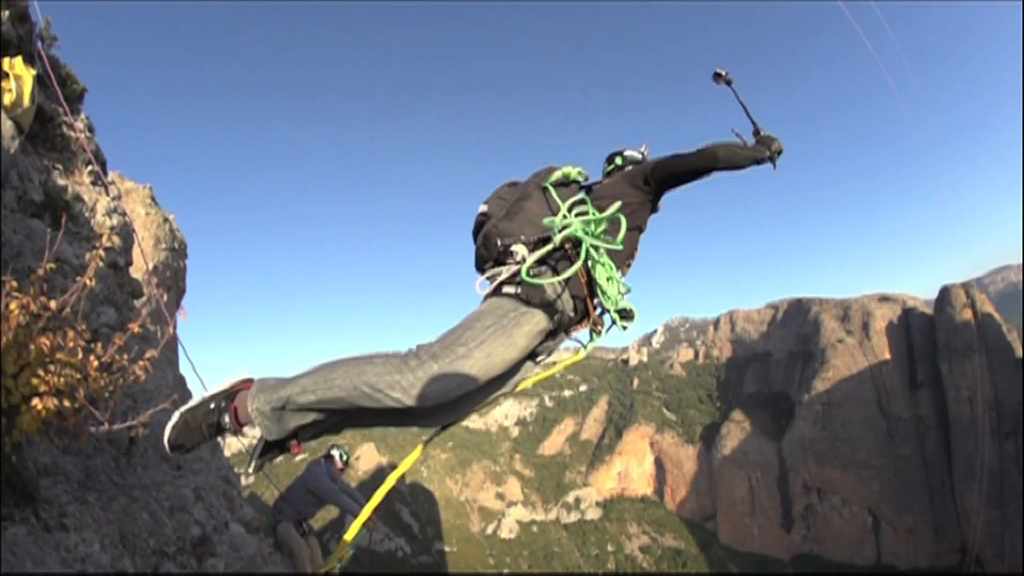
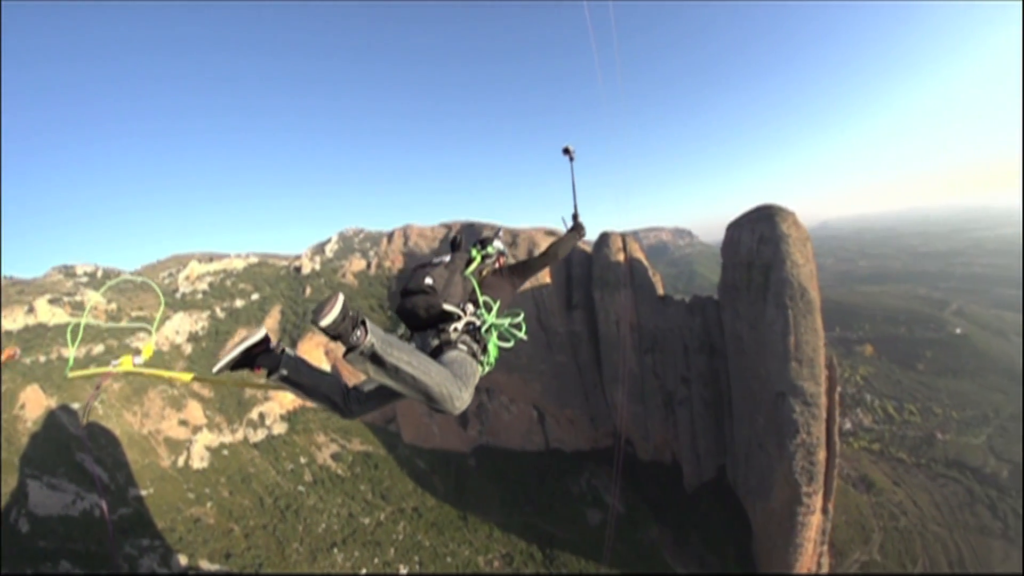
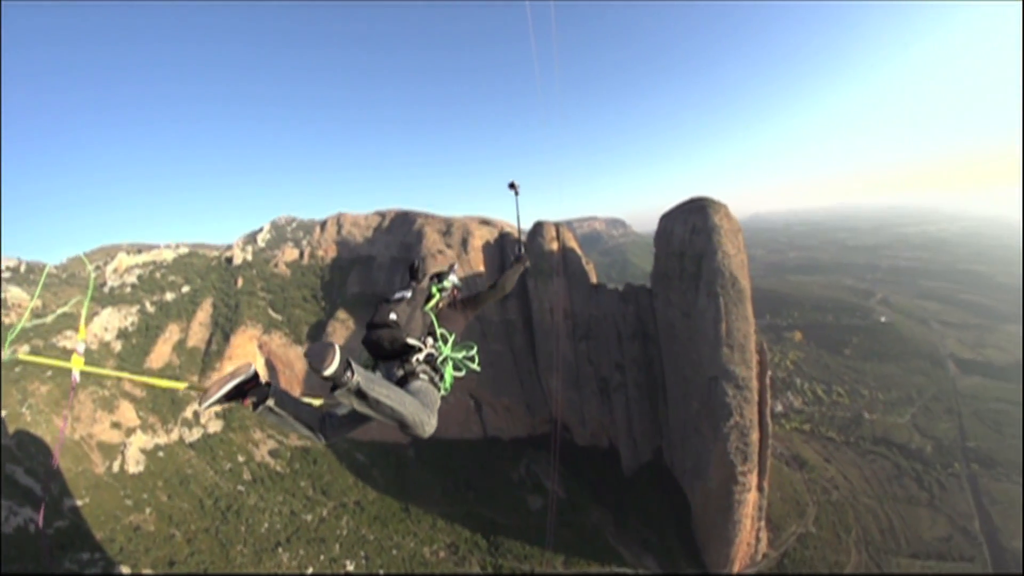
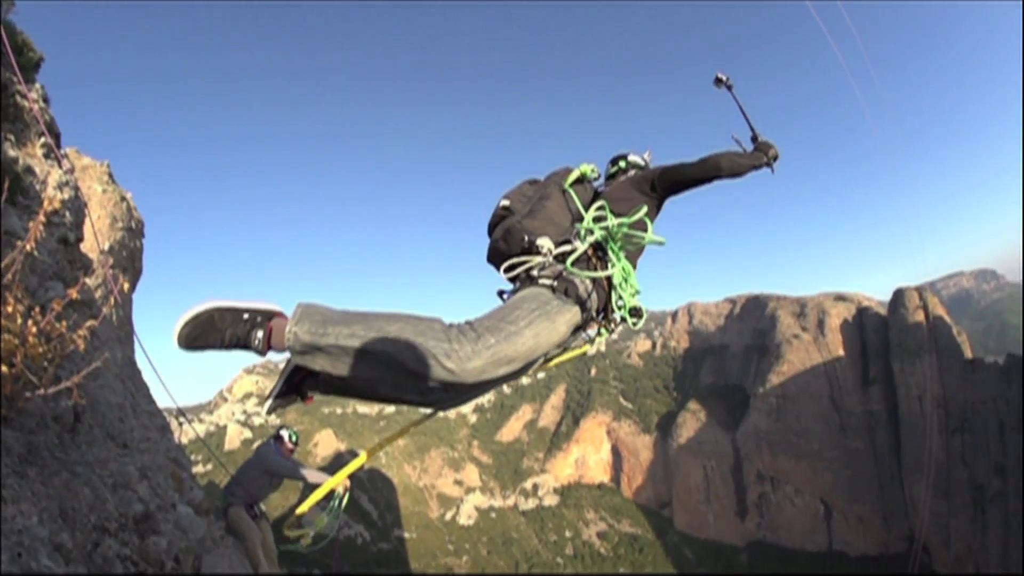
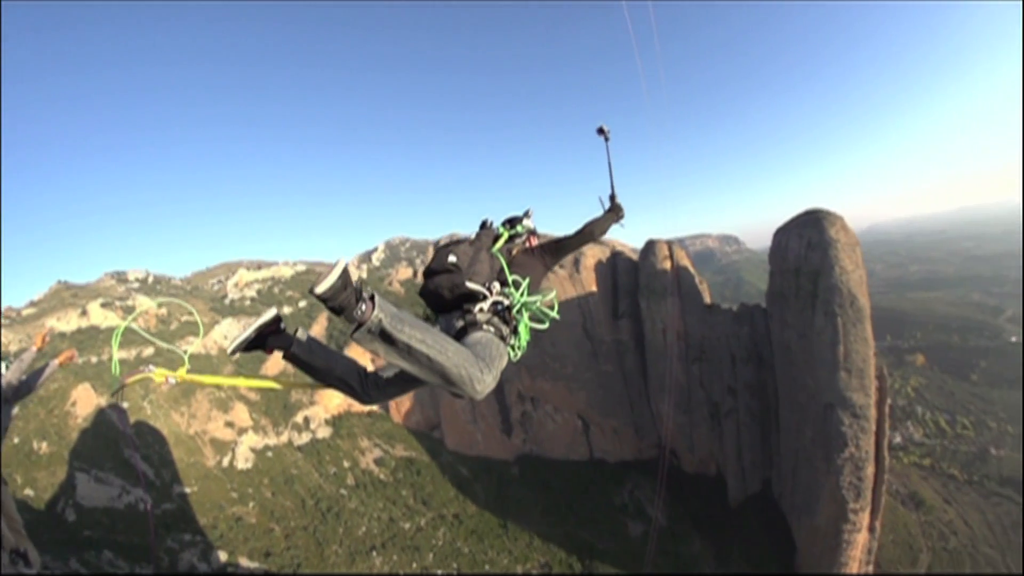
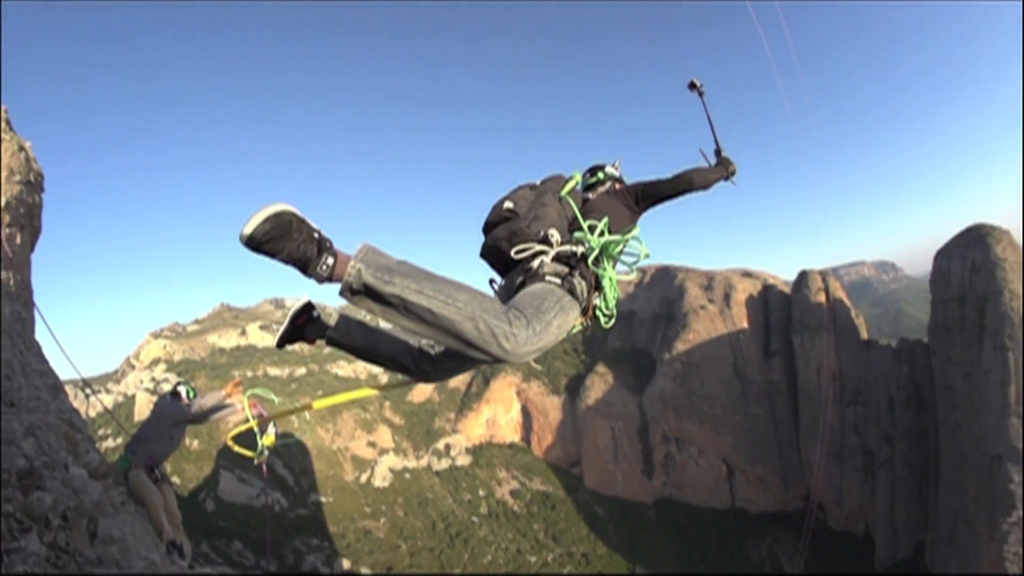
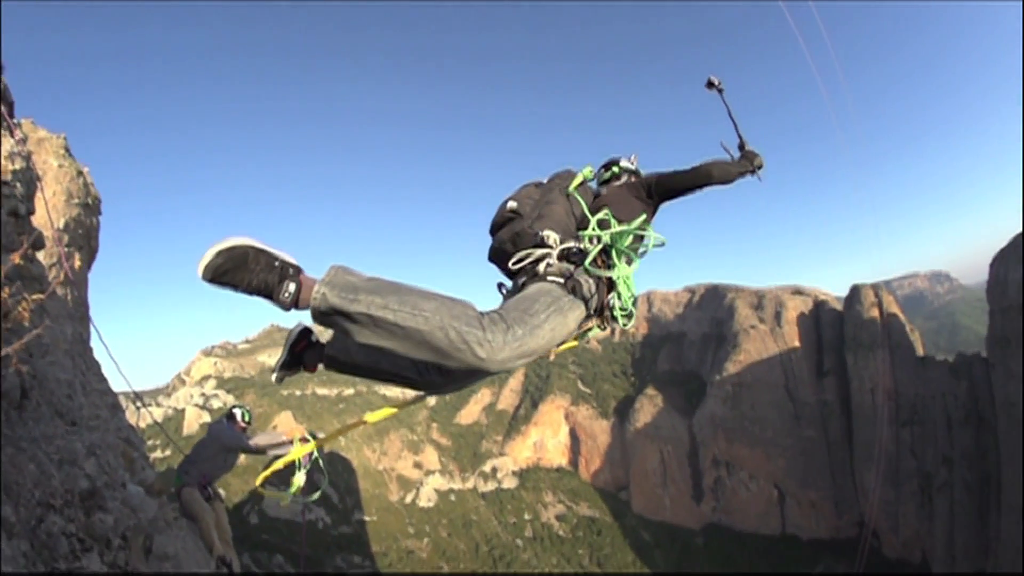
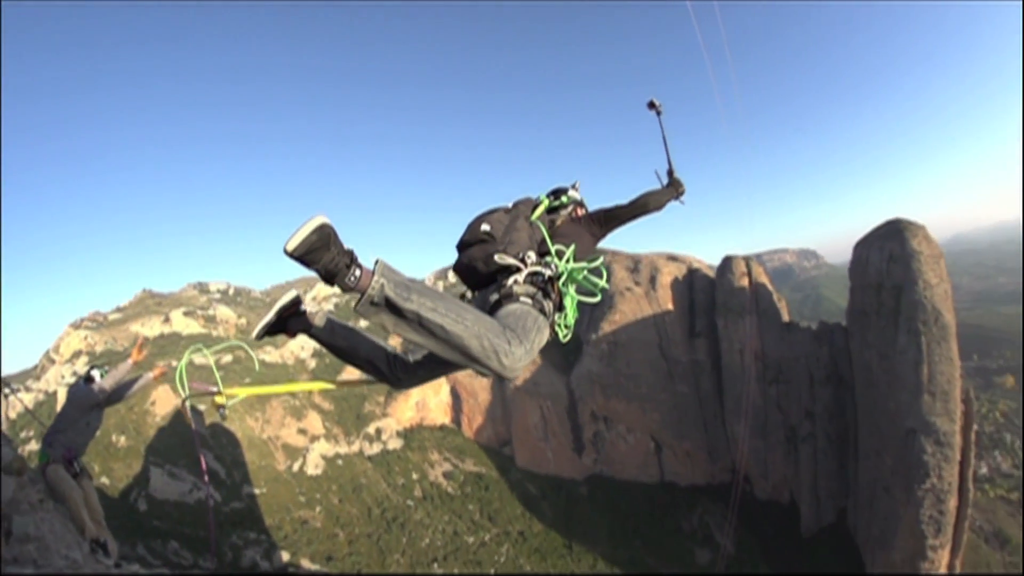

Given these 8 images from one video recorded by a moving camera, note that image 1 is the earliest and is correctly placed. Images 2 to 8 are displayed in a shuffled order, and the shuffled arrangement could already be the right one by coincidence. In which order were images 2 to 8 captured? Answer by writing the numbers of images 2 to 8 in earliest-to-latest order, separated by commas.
4, 7, 6, 8, 5, 2, 3
